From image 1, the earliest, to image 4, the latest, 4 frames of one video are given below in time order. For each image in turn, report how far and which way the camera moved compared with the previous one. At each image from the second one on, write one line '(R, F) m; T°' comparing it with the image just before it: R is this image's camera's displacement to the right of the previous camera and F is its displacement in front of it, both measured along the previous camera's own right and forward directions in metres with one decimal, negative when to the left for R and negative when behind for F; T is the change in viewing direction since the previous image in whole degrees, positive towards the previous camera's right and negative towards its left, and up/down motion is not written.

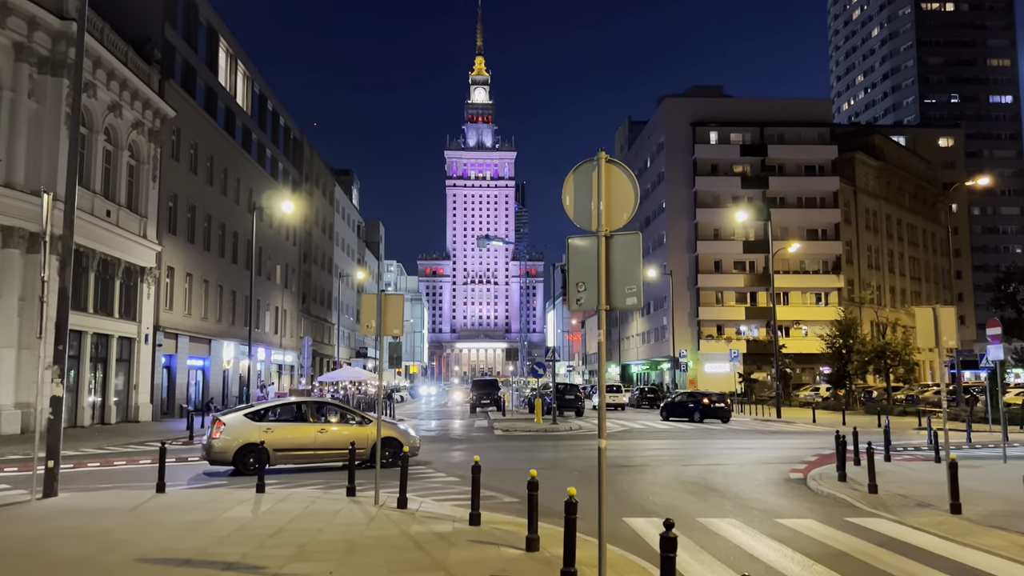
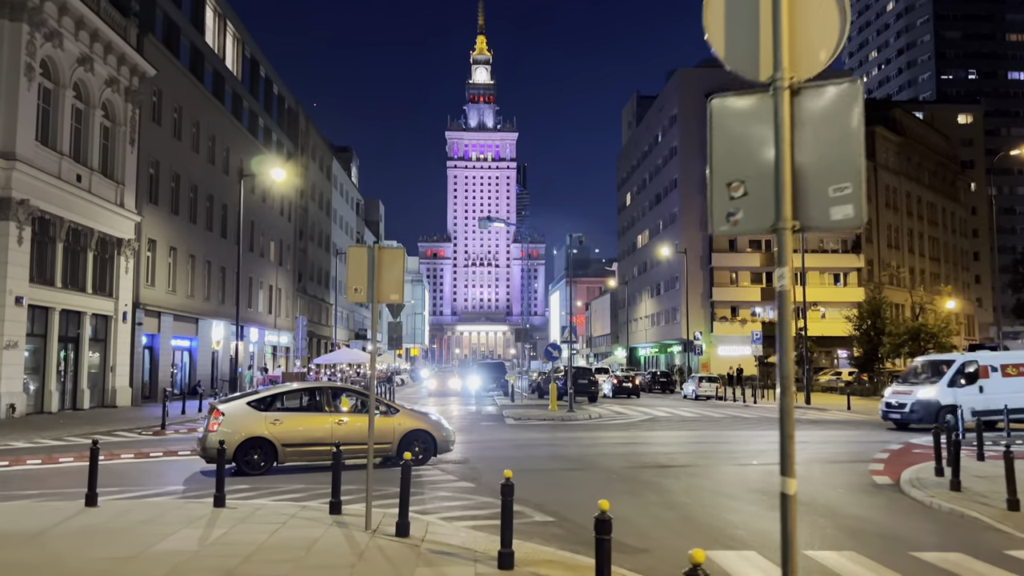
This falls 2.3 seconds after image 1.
(-0.4, +2.9) m; 0°
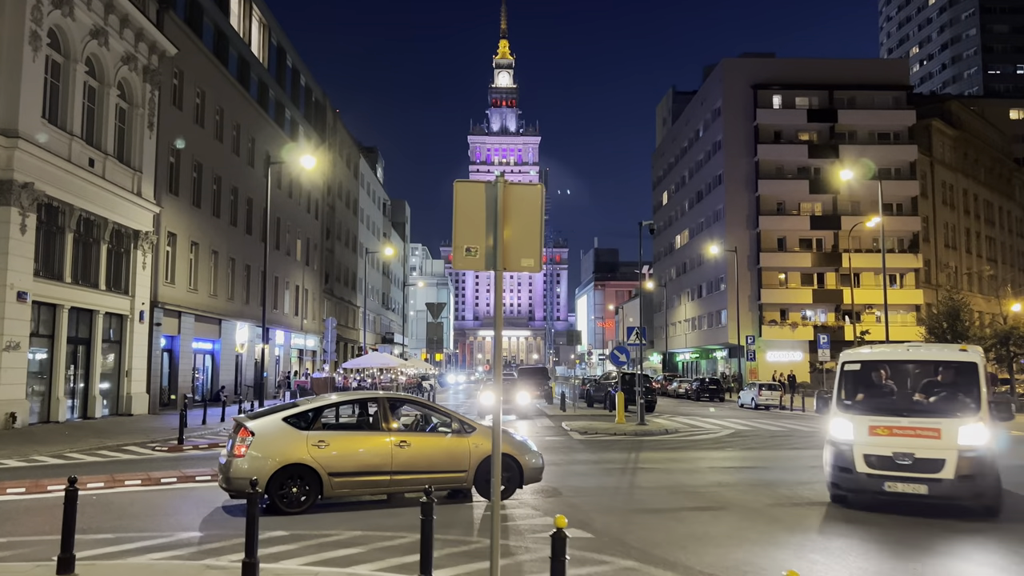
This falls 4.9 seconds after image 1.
(-1.2, +3.2) m; -1°
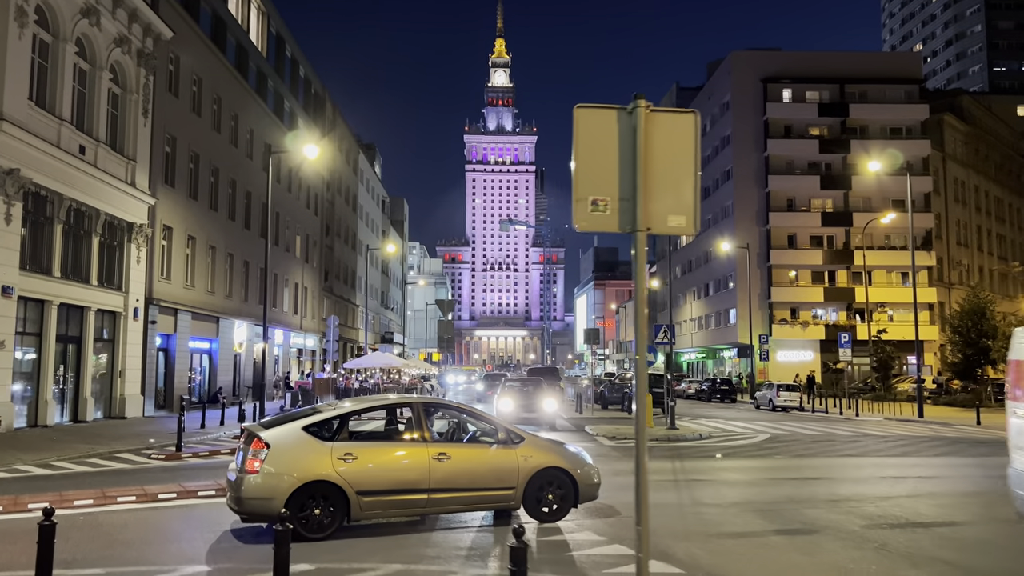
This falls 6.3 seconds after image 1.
(-0.7, +1.5) m; 0°
